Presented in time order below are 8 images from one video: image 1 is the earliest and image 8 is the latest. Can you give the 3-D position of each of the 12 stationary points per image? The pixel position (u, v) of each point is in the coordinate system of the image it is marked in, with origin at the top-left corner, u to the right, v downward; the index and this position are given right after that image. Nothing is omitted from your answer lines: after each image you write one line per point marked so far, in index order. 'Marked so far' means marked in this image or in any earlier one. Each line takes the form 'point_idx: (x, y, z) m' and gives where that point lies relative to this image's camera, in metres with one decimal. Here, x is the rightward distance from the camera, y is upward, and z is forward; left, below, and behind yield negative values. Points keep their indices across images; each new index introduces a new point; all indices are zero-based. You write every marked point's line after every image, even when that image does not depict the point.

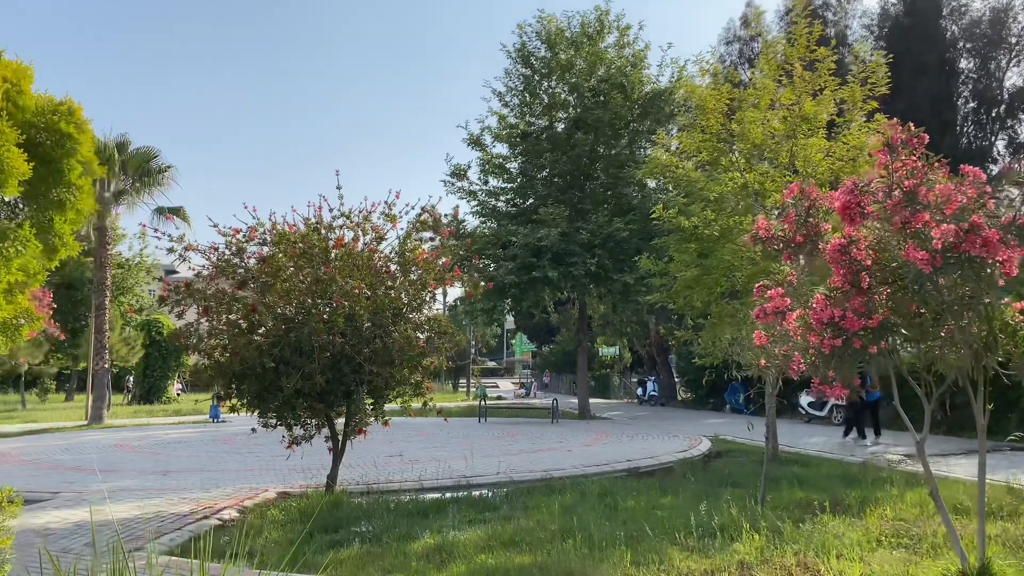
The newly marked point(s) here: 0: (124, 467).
0: (-5.1, -2.4, +11.1) m
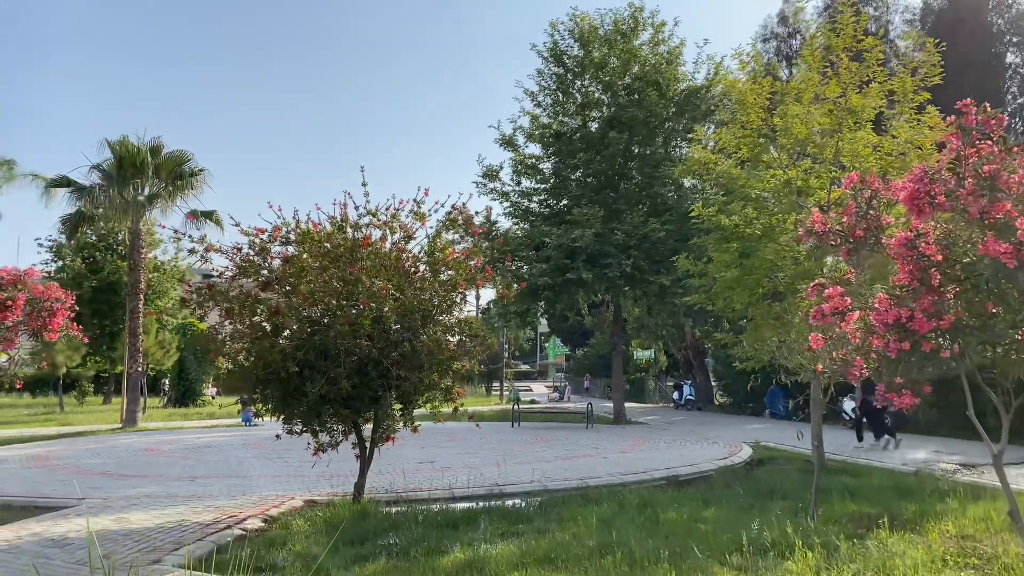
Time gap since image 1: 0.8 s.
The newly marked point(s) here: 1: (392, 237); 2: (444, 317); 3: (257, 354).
0: (-4.7, -2.4, +11.0) m
1: (-1.1, +0.5, +7.6) m
2: (-0.6, -0.3, +7.6) m
3: (-2.1, -0.6, +6.9) m
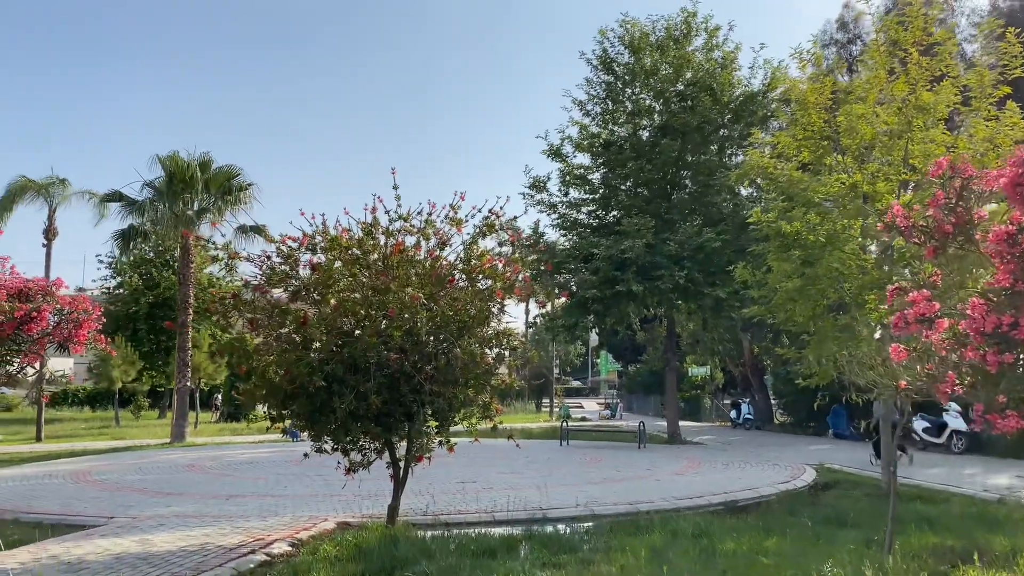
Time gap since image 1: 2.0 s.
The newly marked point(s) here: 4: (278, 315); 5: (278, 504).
0: (-4.1, -2.6, +10.7) m
1: (-0.7, +0.4, +7.1) m
2: (-0.3, -0.4, +7.1) m
3: (-1.8, -0.6, +6.5) m
4: (-1.9, -0.2, +6.7) m
5: (-2.6, -2.4, +9.2) m
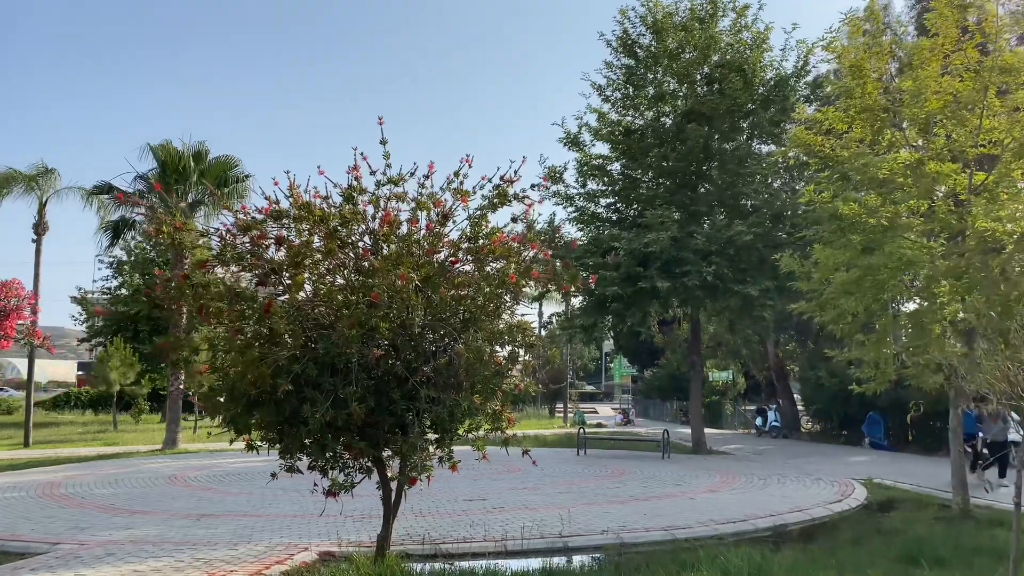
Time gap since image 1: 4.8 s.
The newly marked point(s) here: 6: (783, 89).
0: (-4.0, -2.5, +9.5) m
1: (-0.6, +0.5, +5.8) m
2: (-0.1, -0.2, +5.8) m
3: (-1.7, -0.5, +5.2) m
4: (-1.8, -0.1, +5.5) m
5: (-2.4, -2.3, +7.9) m
6: (+5.7, +4.2, +17.5) m
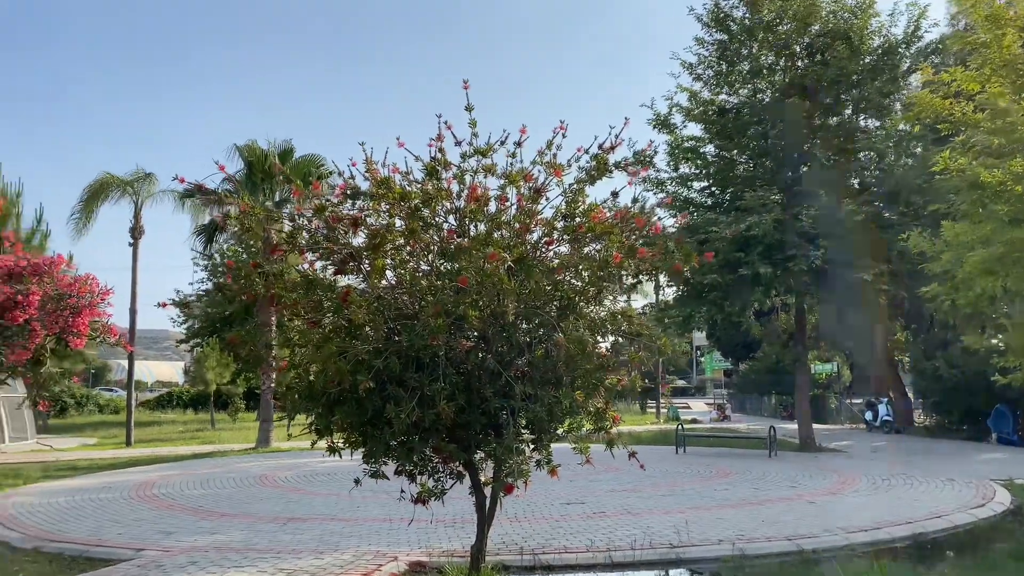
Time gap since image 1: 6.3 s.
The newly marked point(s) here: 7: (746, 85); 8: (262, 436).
0: (-2.9, -2.4, +9.2) m
1: (0.0, +0.6, +5.2) m
2: (+0.5, -0.1, +5.2) m
3: (-1.1, -0.4, +4.7) m
4: (-1.2, 0.0, +5.0) m
5: (-1.5, -2.2, +7.5) m
6: (+7.3, +4.5, +16.2) m
7: (+4.7, +4.1, +16.9) m
8: (-5.9, -3.5, +19.6) m
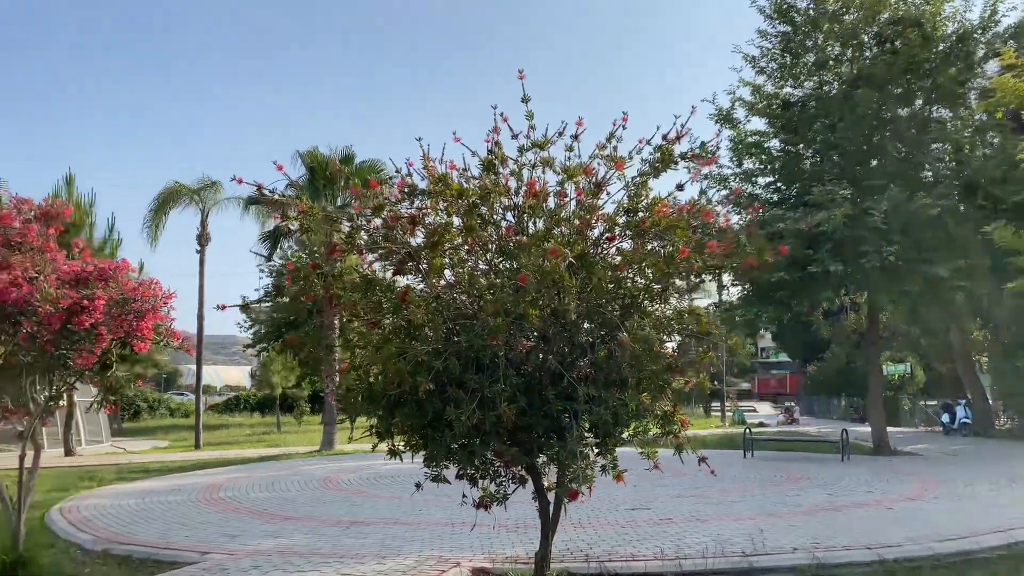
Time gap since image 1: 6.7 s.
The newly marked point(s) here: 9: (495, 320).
0: (-2.2, -2.5, +9.2) m
1: (+0.4, +0.6, +5.1) m
2: (+0.9, -0.1, +5.0) m
3: (-0.7, -0.4, +4.7) m
4: (-0.8, 0.0, +4.9) m
5: (-1.0, -2.2, +7.5) m
6: (+8.4, +4.5, +15.5) m
7: (+5.9, +4.1, +16.4) m
8: (-4.4, -3.6, +19.8) m
9: (-0.1, -0.2, +4.5) m
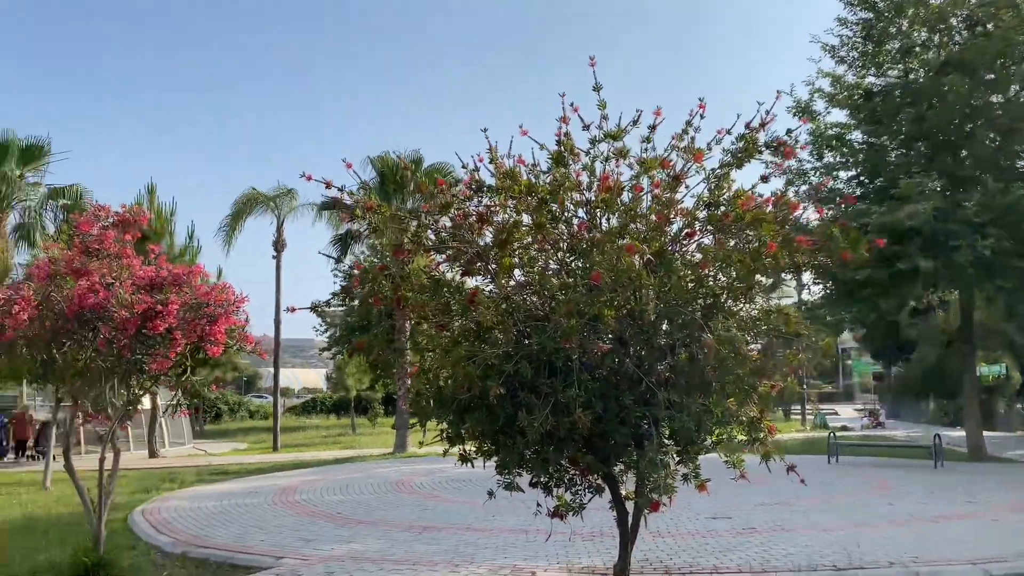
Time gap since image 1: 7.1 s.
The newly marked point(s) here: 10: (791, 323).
0: (-1.4, -2.5, +9.1) m
1: (+0.8, +0.6, +4.8) m
2: (+1.3, -0.1, +4.7) m
3: (-0.3, -0.4, +4.5) m
4: (-0.4, 0.0, +4.8) m
5: (-0.3, -2.2, +7.3) m
6: (+9.7, +4.6, +14.5) m
7: (+7.2, +4.2, +15.7) m
8: (-2.7, -3.7, +19.9) m
9: (+0.3, -0.2, +4.3) m
10: (+1.6, -0.2, +4.7) m
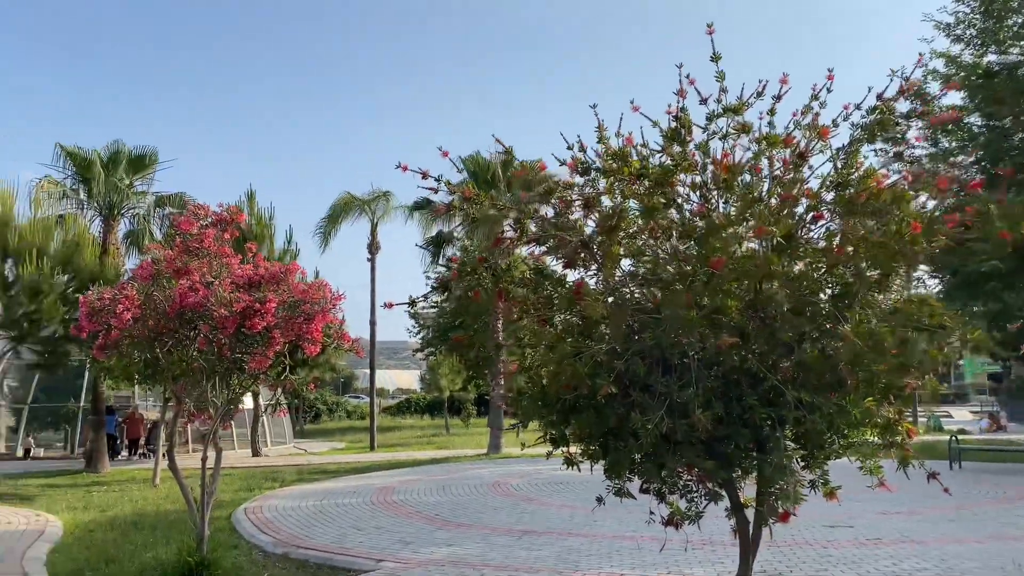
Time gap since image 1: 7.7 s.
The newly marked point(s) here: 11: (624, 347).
0: (-0.3, -2.5, +9.0) m
1: (+1.4, +0.7, +4.4) m
2: (+1.8, 0.0, +4.2) m
3: (+0.2, -0.4, +4.2) m
4: (+0.2, 0.0, +4.5) m
5: (+0.6, -2.2, +7.0) m
6: (+11.2, +4.8, +13.1) m
7: (+8.8, +4.3, +14.5) m
8: (-0.4, -3.7, +19.8) m
9: (+0.8, -0.1, +4.0) m
10: (+2.1, -0.1, +4.2) m
11: (+0.5, -0.3, +4.2) m
